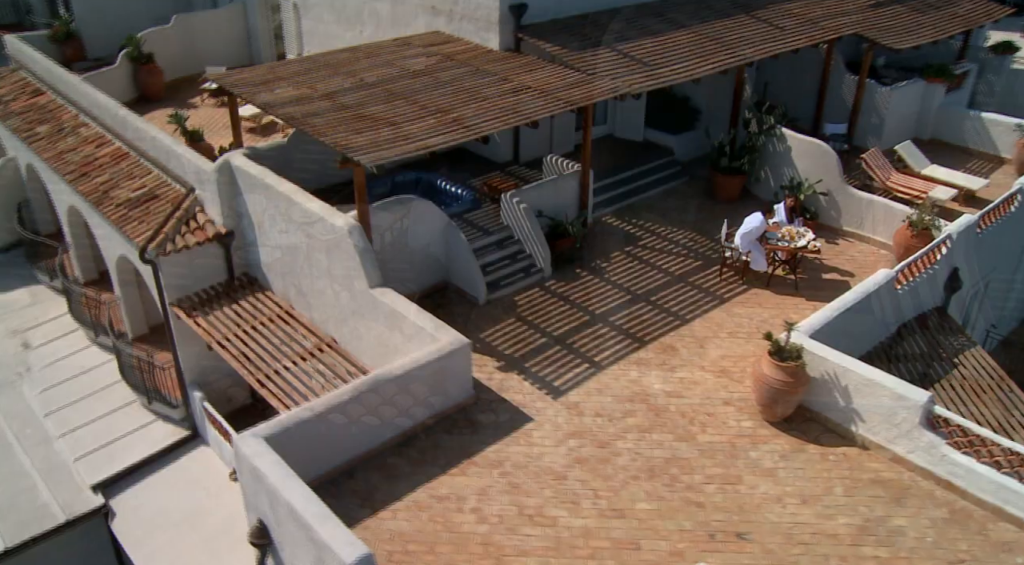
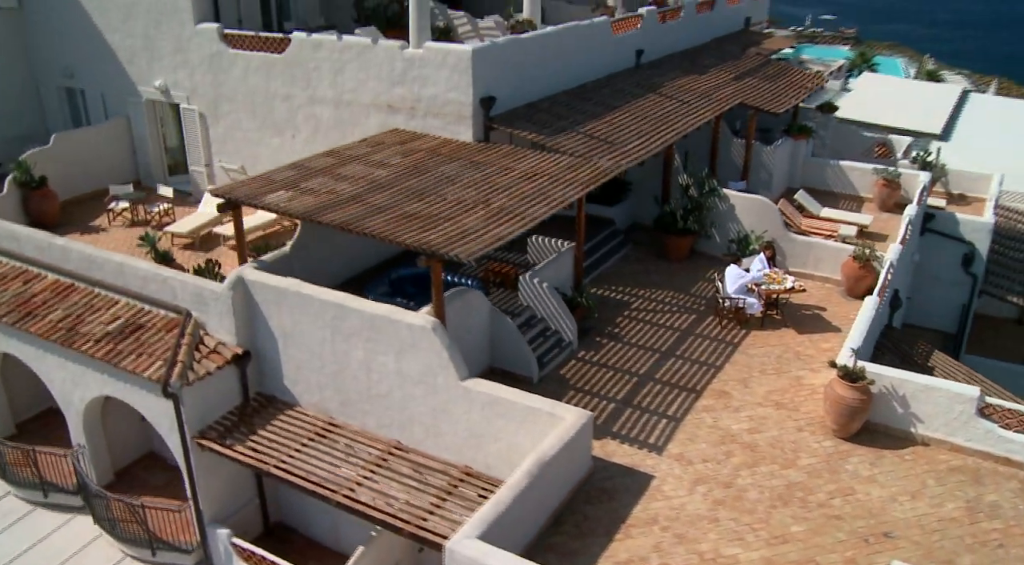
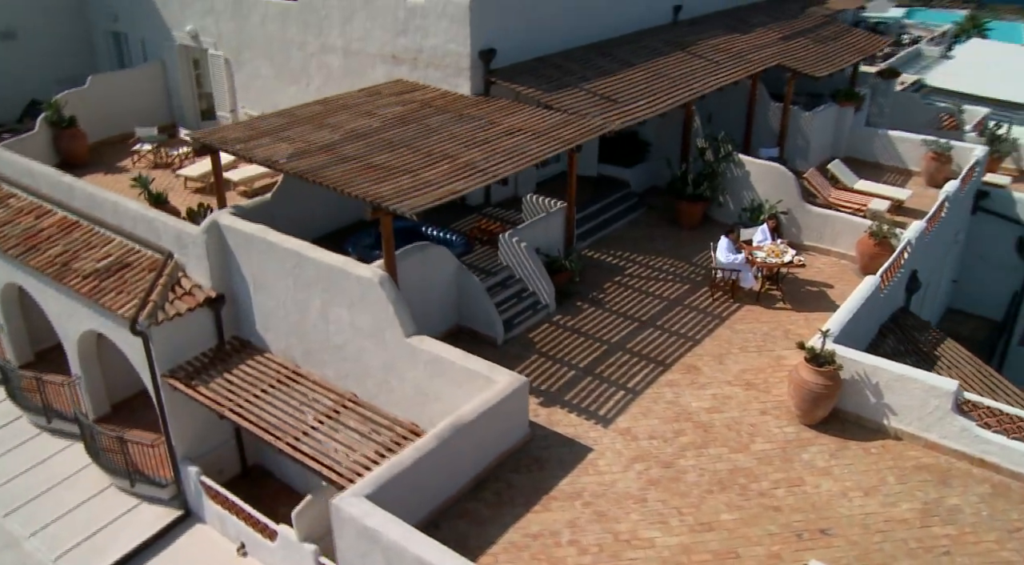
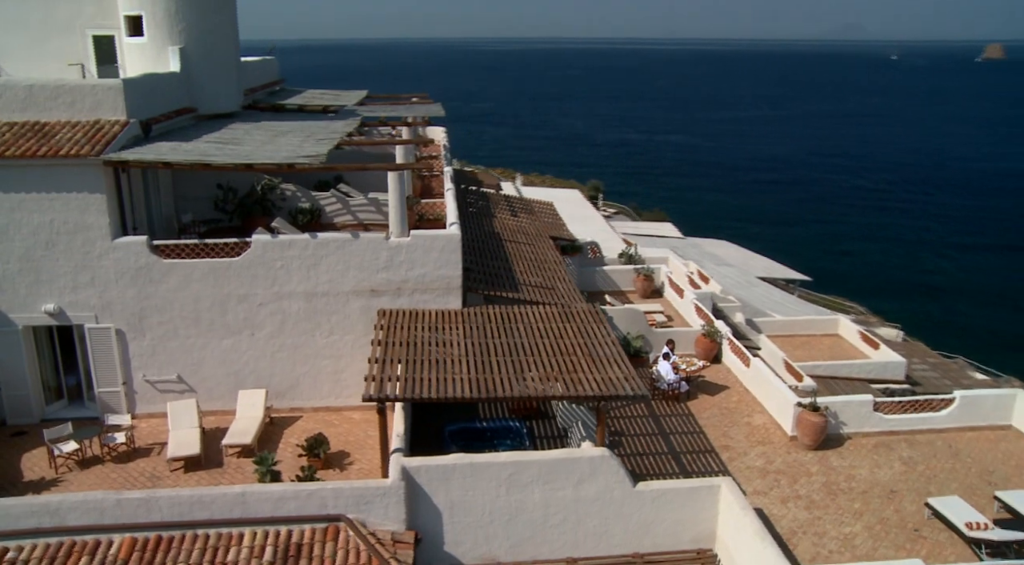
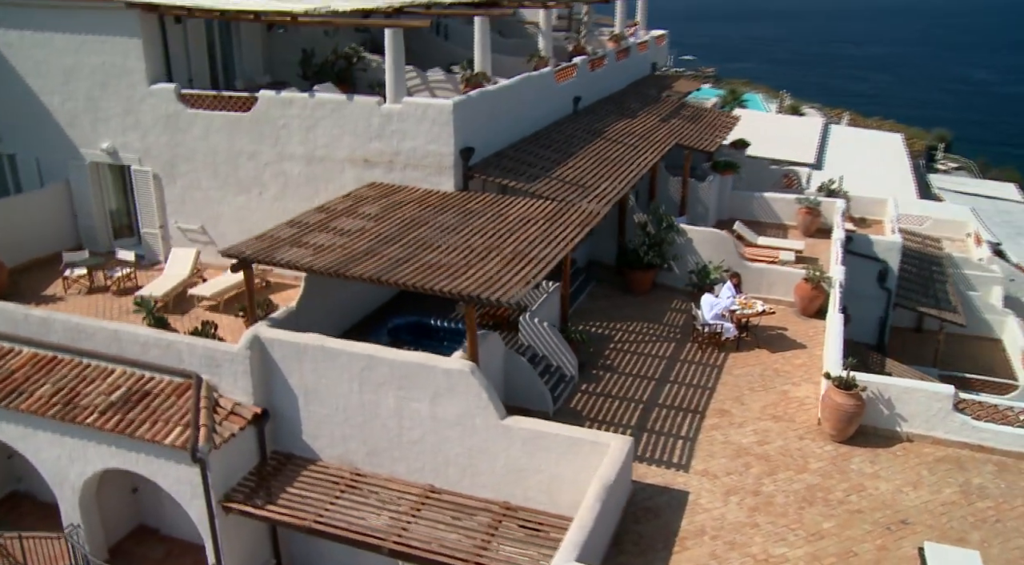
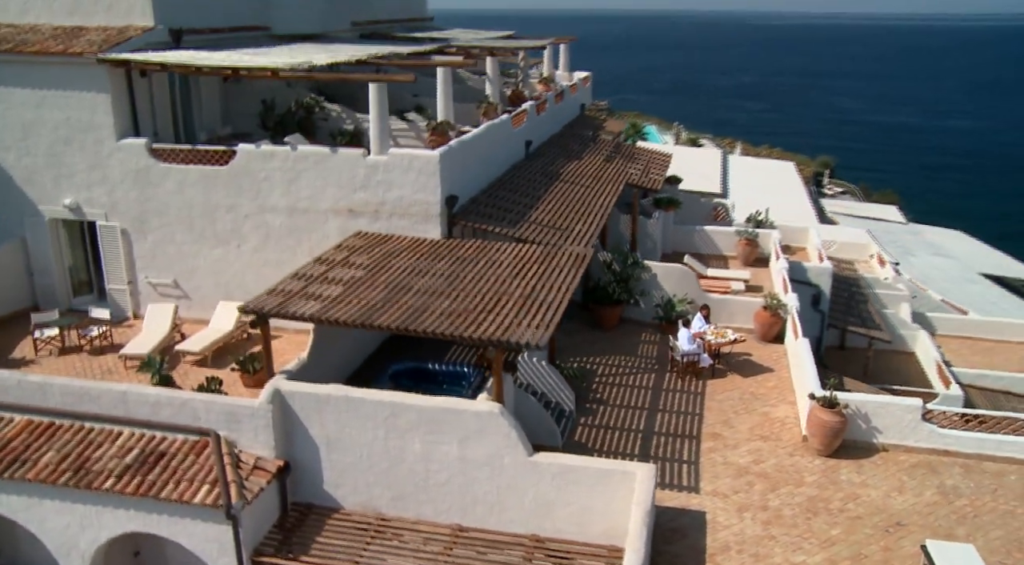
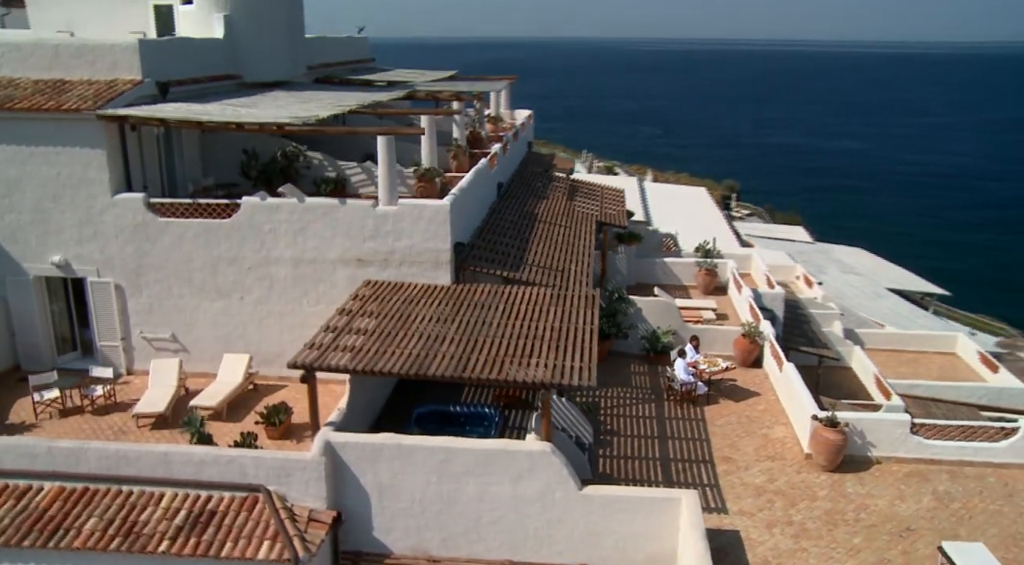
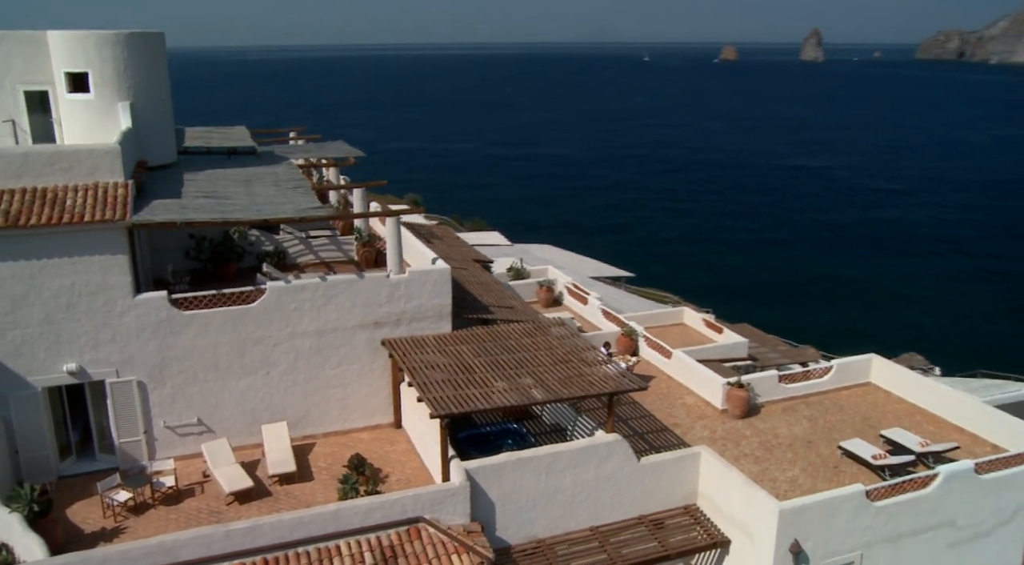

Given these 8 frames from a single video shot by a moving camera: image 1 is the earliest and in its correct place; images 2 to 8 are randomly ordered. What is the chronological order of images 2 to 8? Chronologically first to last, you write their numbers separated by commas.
3, 2, 5, 6, 7, 4, 8
